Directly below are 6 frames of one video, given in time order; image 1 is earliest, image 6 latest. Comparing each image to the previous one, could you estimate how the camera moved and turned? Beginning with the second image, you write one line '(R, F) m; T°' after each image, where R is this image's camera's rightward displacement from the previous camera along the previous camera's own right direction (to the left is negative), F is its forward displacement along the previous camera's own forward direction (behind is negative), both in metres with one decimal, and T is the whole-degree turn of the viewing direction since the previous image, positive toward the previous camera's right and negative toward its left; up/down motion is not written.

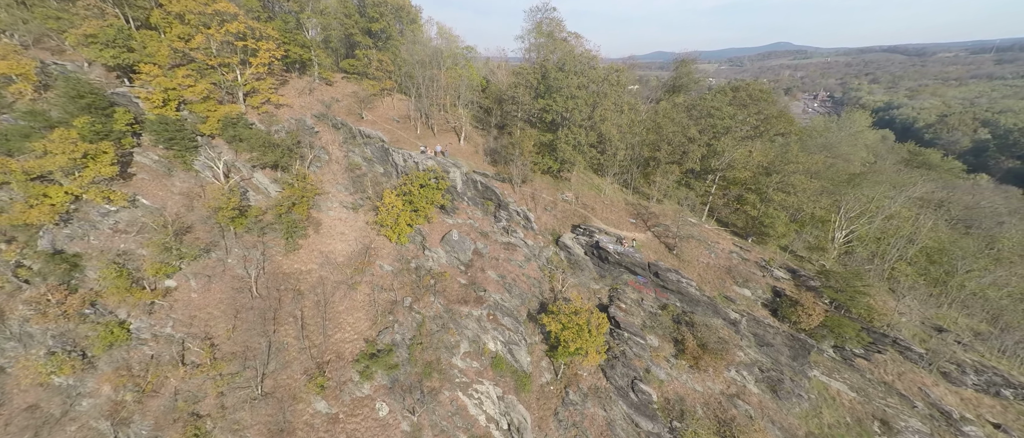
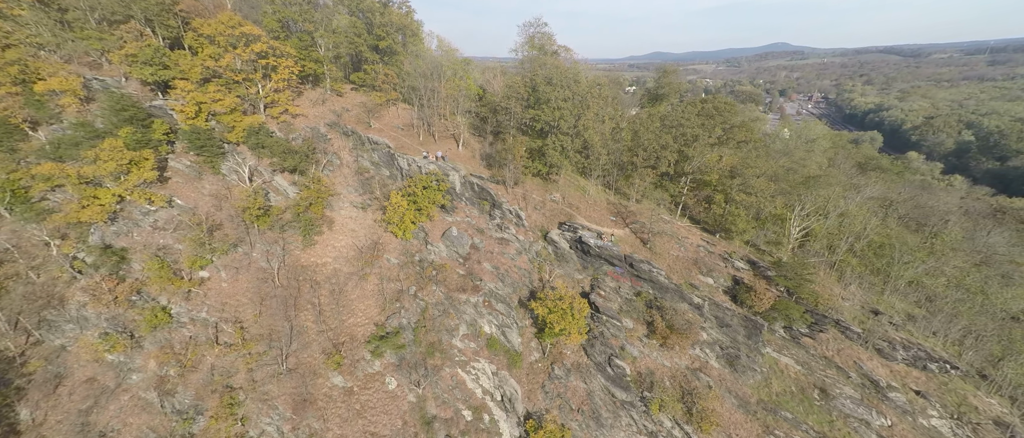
(+0.5, -4.0) m; 0°
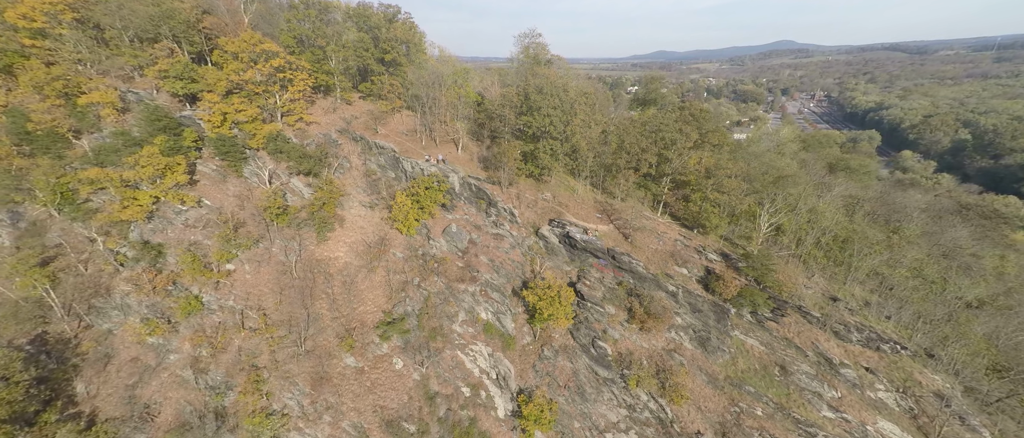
(+0.9, -3.6) m; 0°
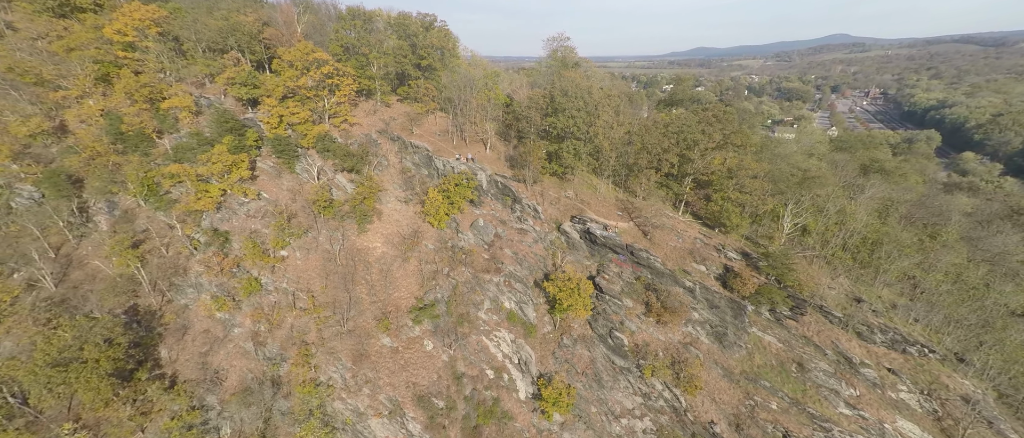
(+0.4, -2.4) m; -4°
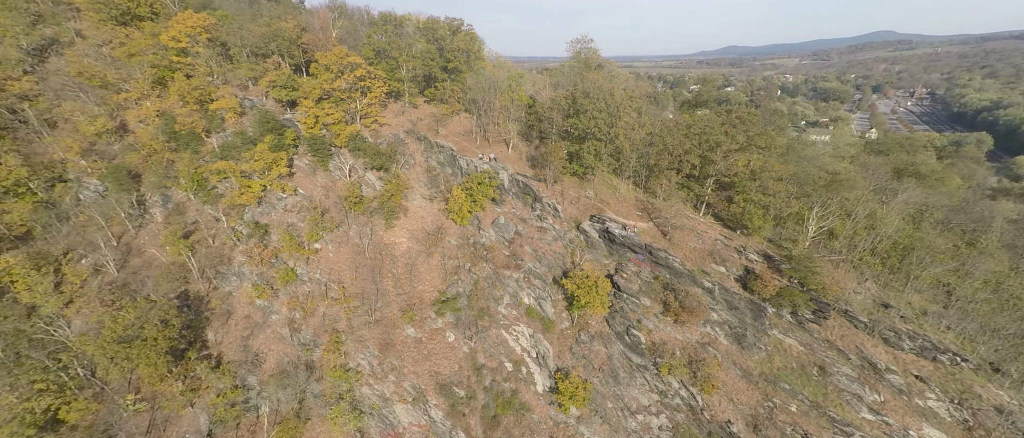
(-0.1, -1.2) m; -3°
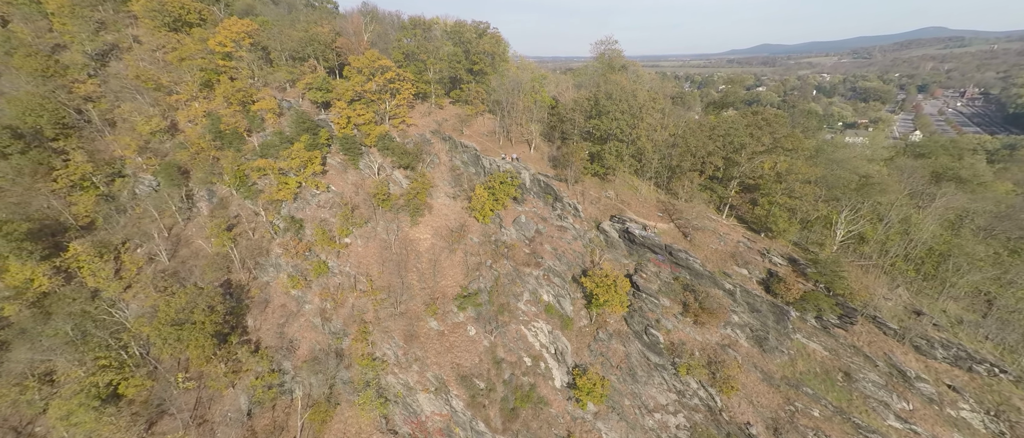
(-0.2, -1.0) m; -3°
